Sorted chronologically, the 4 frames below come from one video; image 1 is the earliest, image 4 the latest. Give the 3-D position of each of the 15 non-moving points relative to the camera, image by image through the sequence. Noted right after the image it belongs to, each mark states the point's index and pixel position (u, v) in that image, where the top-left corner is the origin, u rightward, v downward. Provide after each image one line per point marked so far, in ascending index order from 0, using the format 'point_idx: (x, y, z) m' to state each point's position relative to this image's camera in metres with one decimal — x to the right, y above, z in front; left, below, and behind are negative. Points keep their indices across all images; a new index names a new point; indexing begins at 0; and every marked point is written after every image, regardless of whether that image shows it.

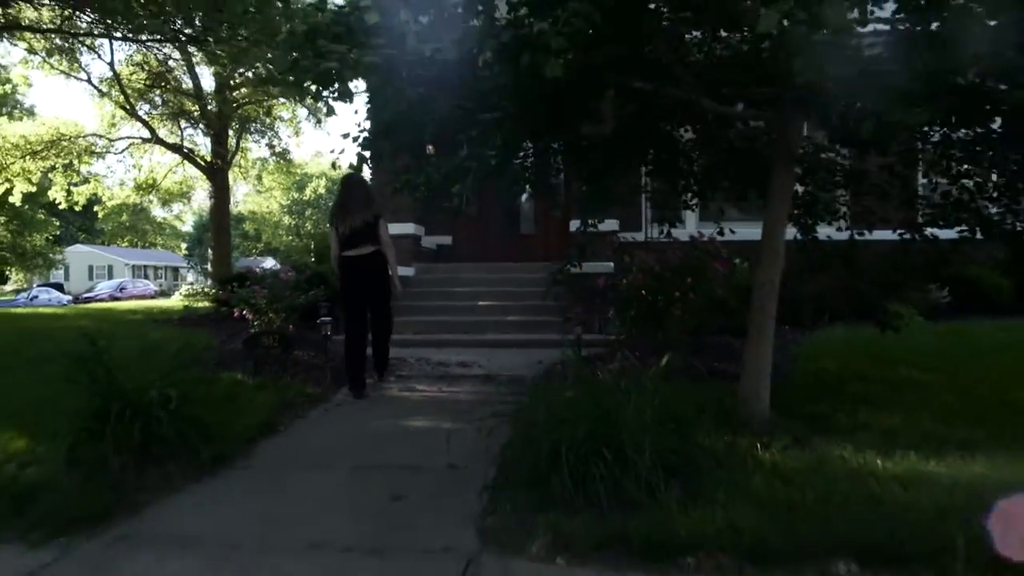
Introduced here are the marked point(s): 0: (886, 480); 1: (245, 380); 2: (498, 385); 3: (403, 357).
0: (+2.5, -1.3, +5.5) m
1: (-3.0, -1.0, +9.0) m
2: (-0.2, -1.1, +9.5) m
3: (-1.6, -1.0, +11.6) m
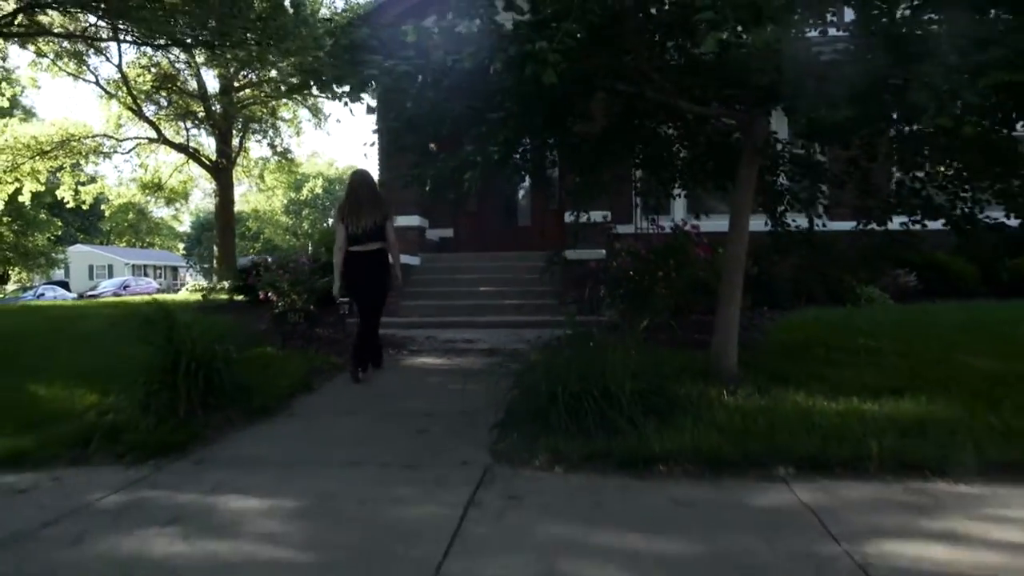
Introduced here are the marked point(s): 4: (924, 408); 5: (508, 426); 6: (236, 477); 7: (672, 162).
0: (+2.6, -1.0, +6.6) m
1: (-2.9, -0.8, +10.1) m
2: (-0.2, -0.9, +10.6) m
3: (-1.6, -0.7, +12.7) m
4: (+3.4, -1.0, +6.7) m
5: (0.0, -1.1, +6.4) m
6: (-1.9, -1.3, +5.6) m
7: (+1.9, +1.5, +9.9) m
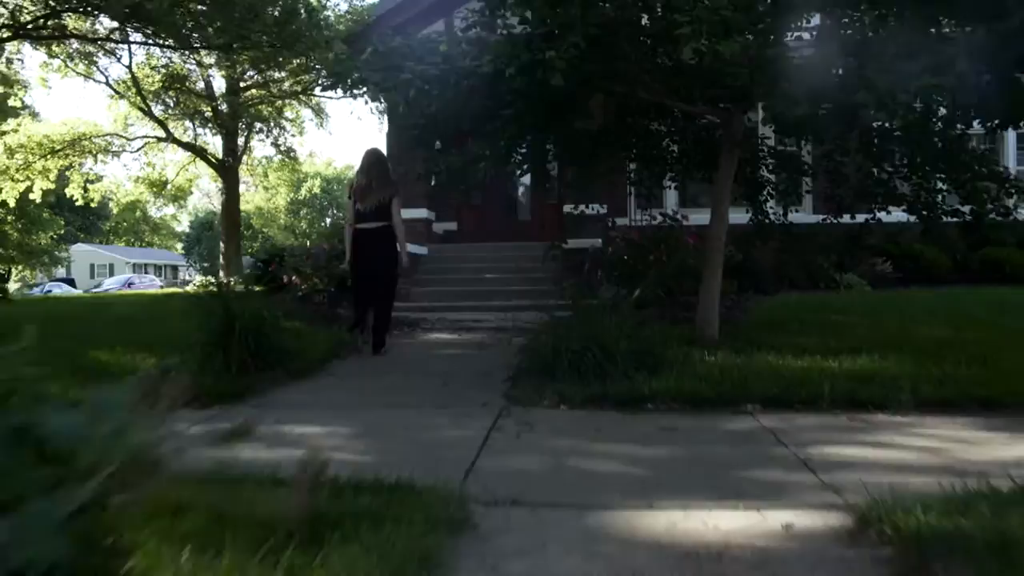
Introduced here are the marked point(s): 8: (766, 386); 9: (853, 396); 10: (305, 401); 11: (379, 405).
0: (+2.6, -0.8, +7.7) m
1: (-2.9, -0.5, +11.1) m
2: (-0.1, -0.6, +11.7) m
3: (-1.5, -0.5, +13.7) m
4: (+3.5, -0.7, +7.8) m
5: (+0.1, -0.8, +7.5) m
6: (-1.8, -1.0, +6.7) m
7: (+2.0, +1.8, +11.0) m
8: (+2.1, -0.8, +6.7) m
9: (+2.7, -0.9, +6.5) m
10: (-1.8, -1.0, +7.3) m
11: (-1.1, -1.0, +7.0) m
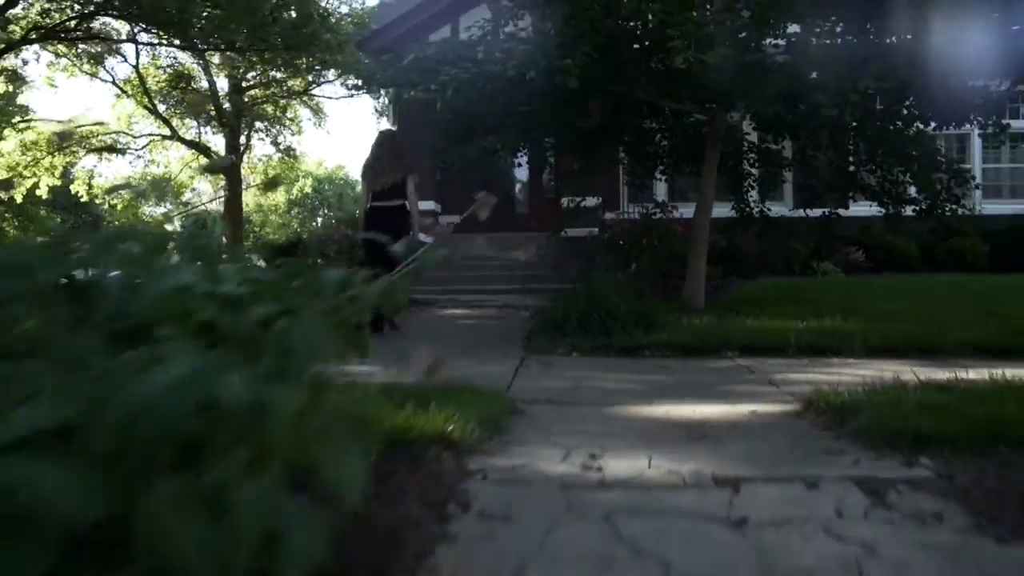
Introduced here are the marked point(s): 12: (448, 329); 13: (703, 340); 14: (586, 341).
0: (+2.8, -0.4, +9.1) m
1: (-2.7, -0.2, +12.4) m
2: (0.0, -0.3, +13.0) m
3: (-1.4, -0.2, +15.0) m
4: (+3.7, -0.4, +9.2) m
5: (+0.3, -0.5, +8.8) m
6: (-1.6, -0.7, +8.0) m
7: (+2.1, +2.1, +12.3) m
8: (+2.3, -0.5, +8.1) m
9: (+2.9, -0.6, +7.9) m
10: (-1.7, -0.7, +8.6) m
11: (-1.0, -0.7, +8.3) m
12: (-0.8, -0.5, +10.5) m
13: (+1.9, -0.5, +8.0) m
14: (+0.7, -0.5, +8.4) m
